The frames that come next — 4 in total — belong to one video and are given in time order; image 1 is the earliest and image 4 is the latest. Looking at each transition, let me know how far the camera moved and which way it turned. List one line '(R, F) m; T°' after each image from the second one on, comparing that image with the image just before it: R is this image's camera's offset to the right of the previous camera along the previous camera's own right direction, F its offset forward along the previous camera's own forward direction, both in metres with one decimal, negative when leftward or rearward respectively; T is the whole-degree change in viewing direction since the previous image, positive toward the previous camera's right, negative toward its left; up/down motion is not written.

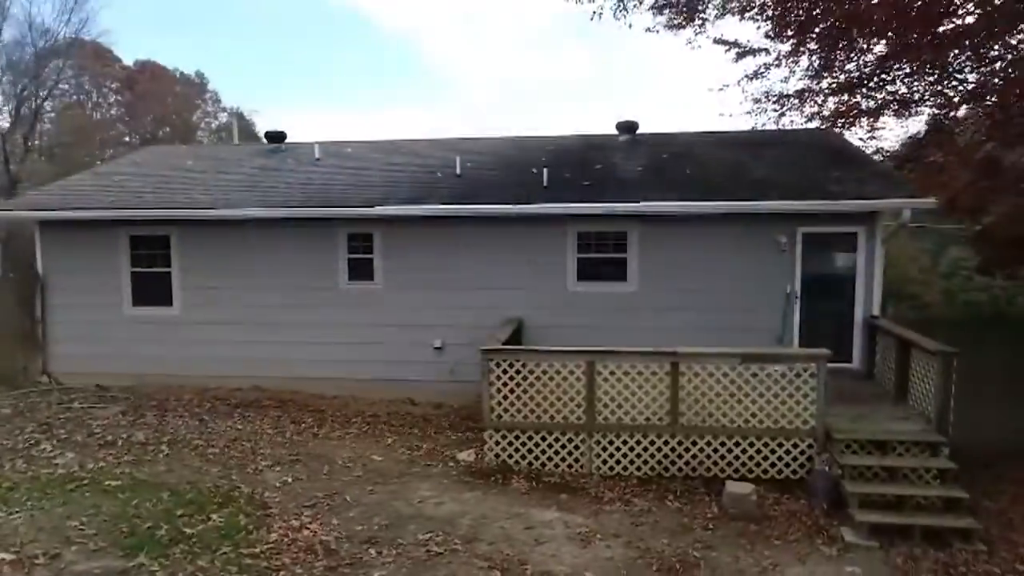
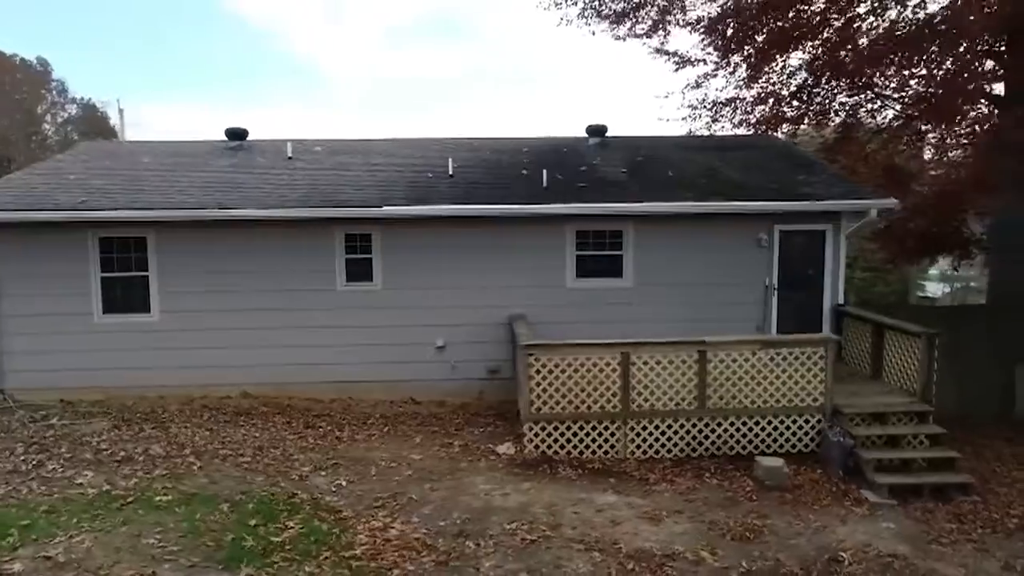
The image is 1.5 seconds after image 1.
(-1.6, -0.1) m; +10°
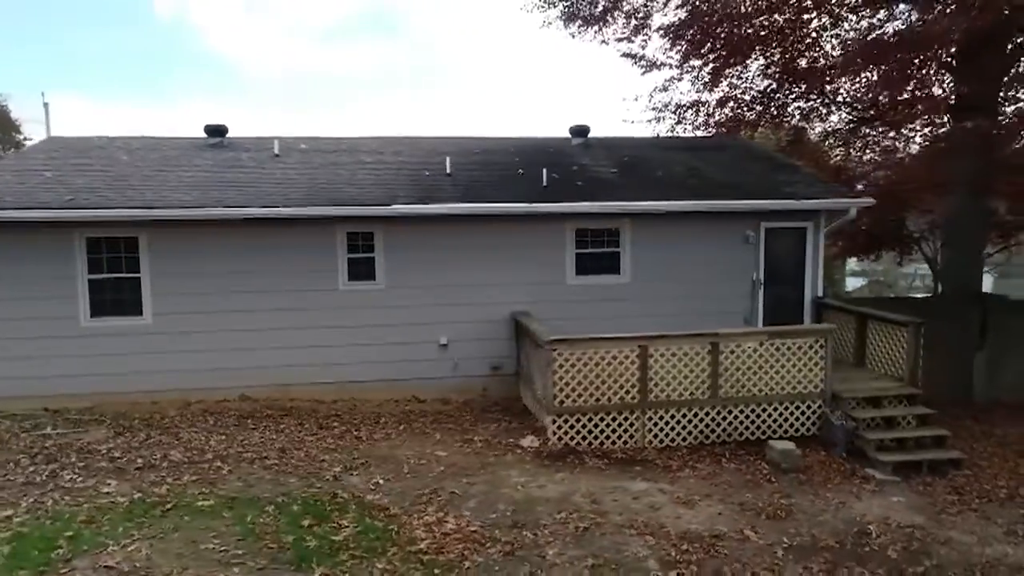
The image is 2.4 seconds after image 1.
(-1.0, -0.1) m; +6°
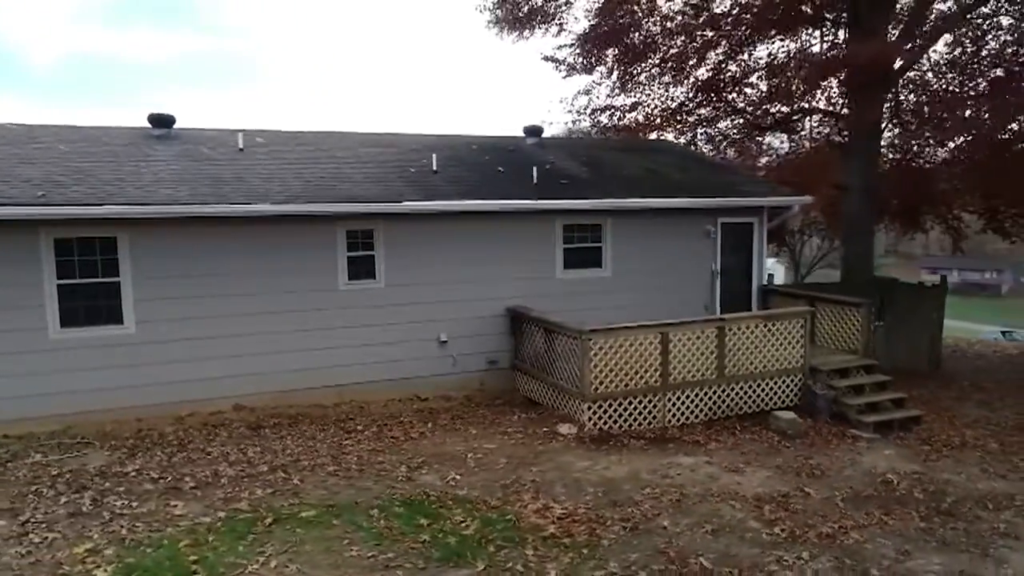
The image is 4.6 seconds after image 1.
(-2.2, 0.0) m; +14°
